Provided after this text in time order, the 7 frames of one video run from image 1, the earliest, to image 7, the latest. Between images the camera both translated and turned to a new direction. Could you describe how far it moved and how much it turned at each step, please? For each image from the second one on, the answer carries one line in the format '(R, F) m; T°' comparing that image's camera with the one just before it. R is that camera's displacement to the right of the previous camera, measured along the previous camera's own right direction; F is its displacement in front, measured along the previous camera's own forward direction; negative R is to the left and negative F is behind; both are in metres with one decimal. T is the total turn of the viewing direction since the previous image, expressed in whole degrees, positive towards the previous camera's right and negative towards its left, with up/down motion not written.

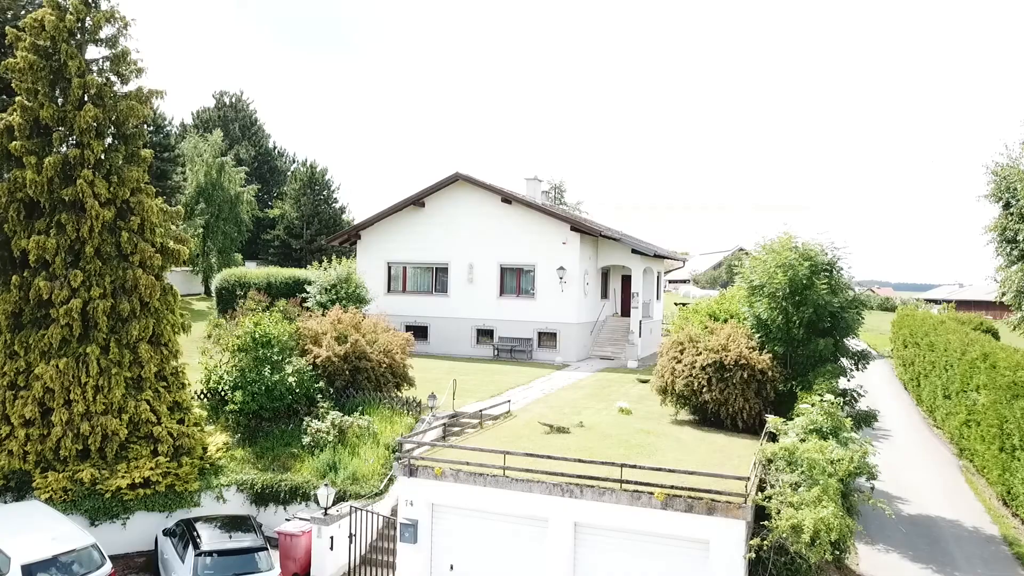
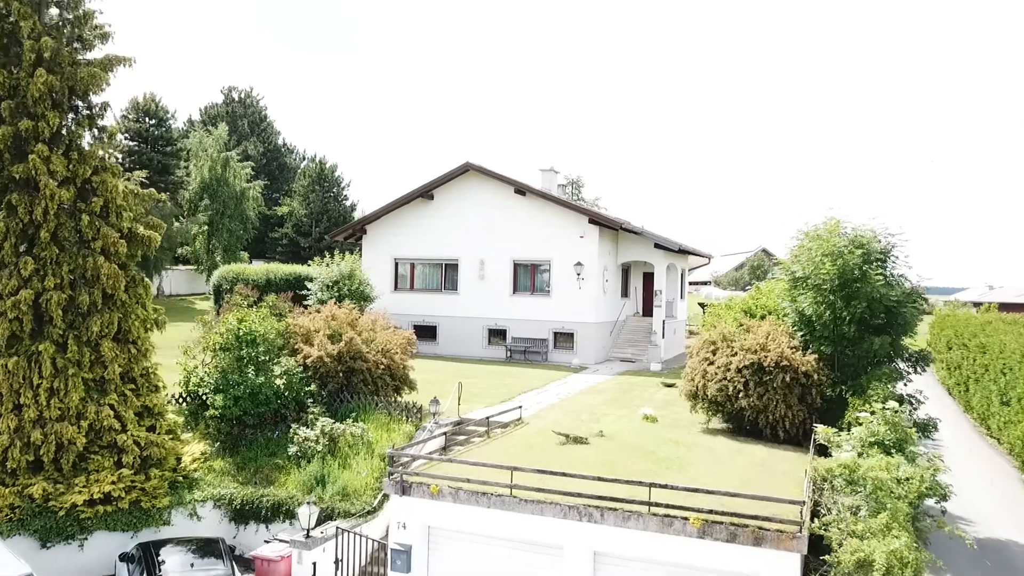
(+0.1, +1.8) m; -1°
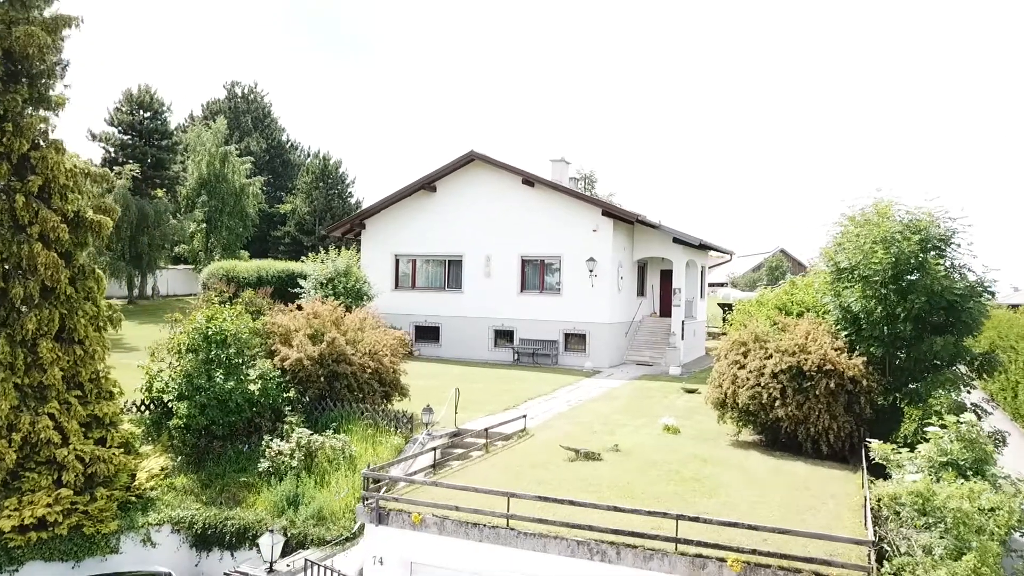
(+0.2, +1.8) m; -1°
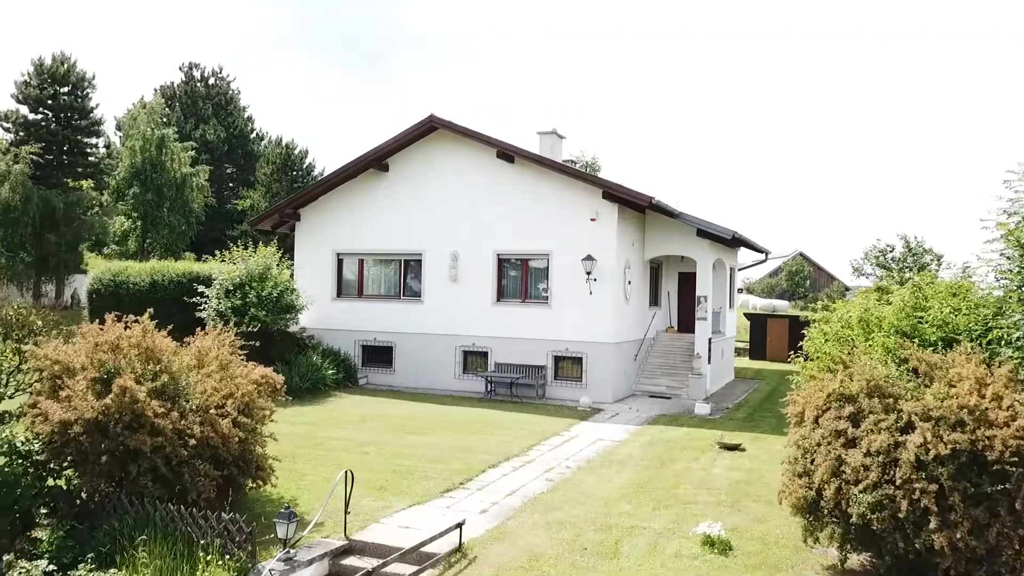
(+0.8, +5.9) m; -1°
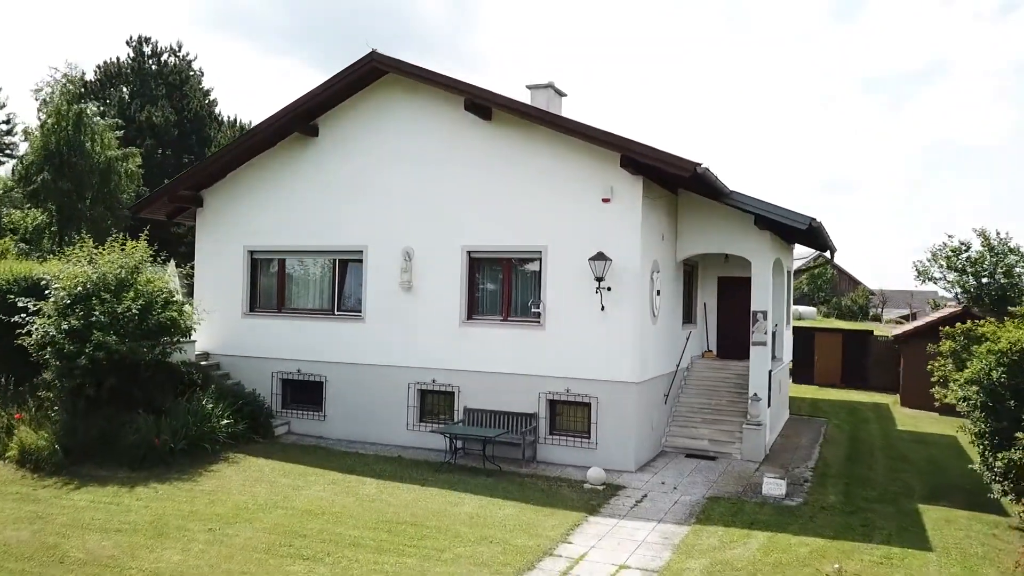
(+0.4, +5.7) m; 0°
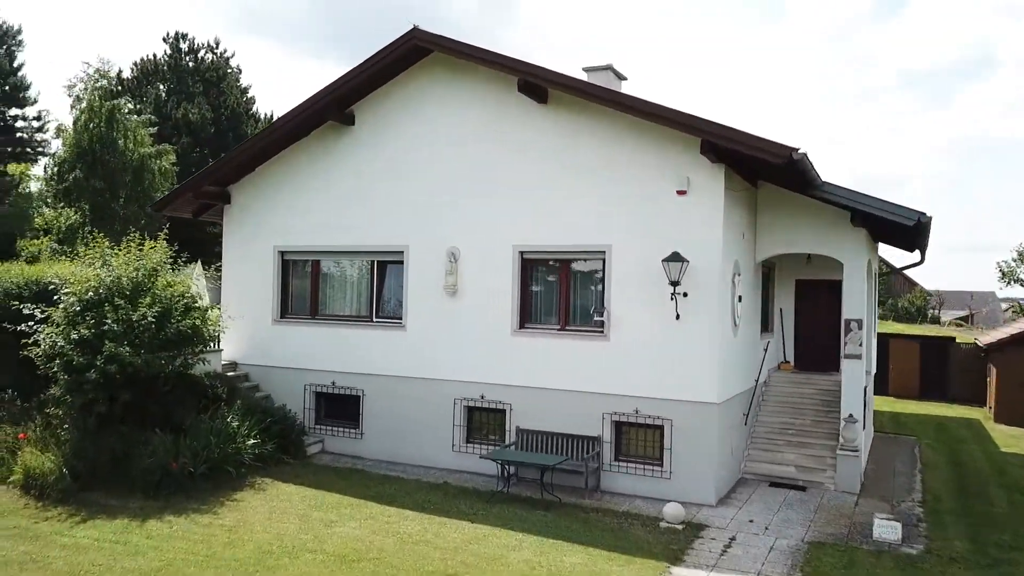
(-0.3, +1.5) m; -3°
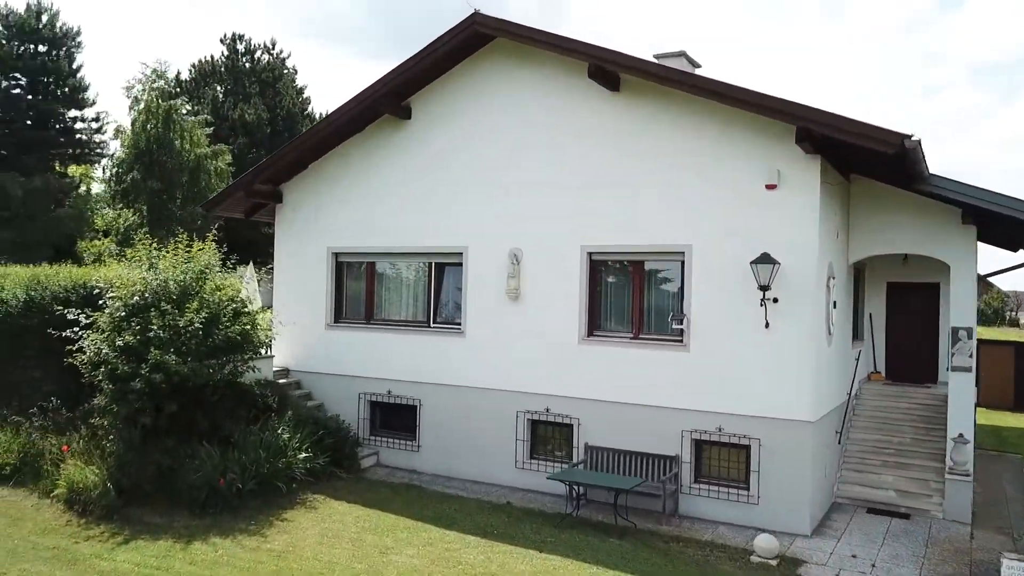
(-0.2, +0.9) m; -4°
